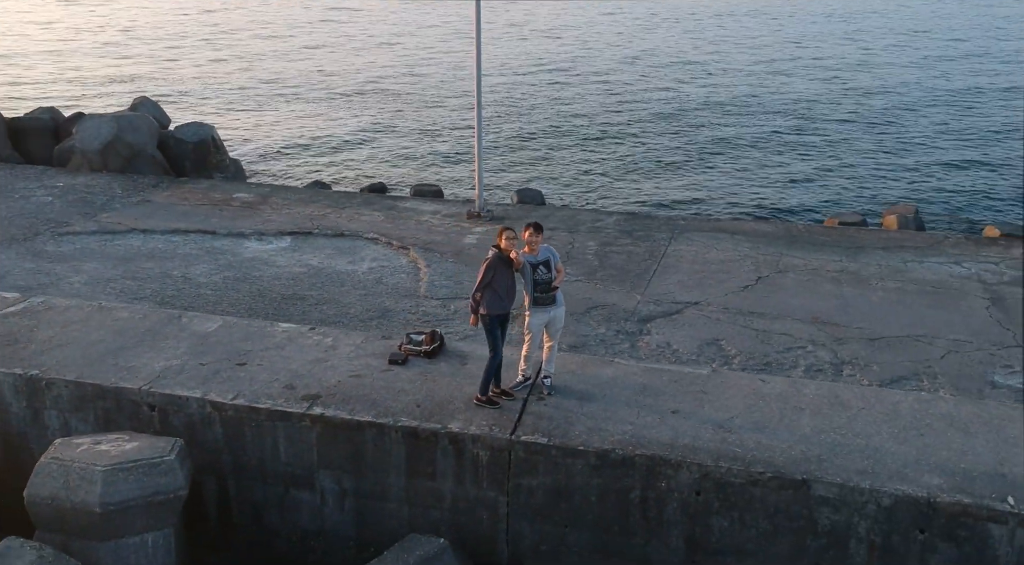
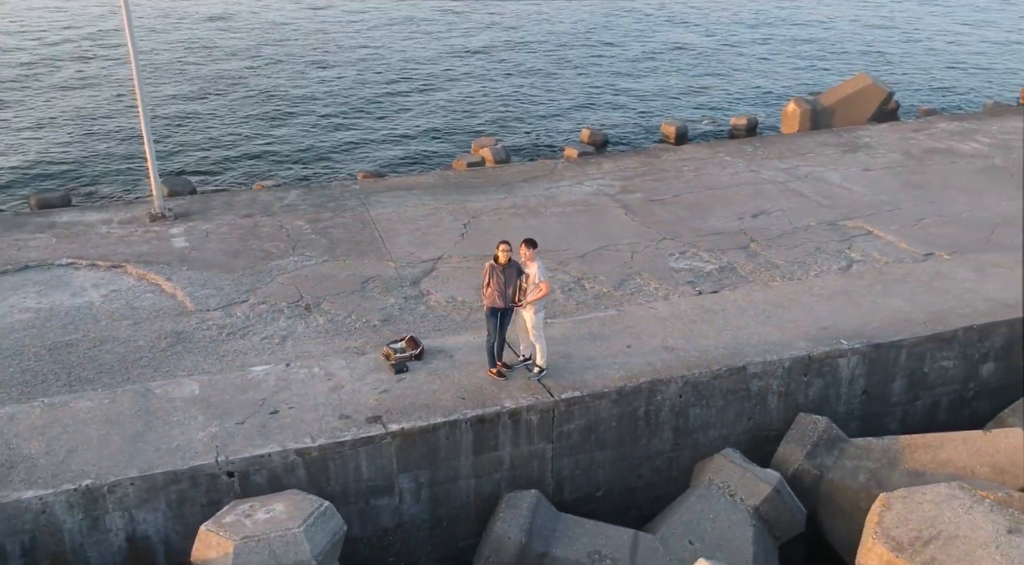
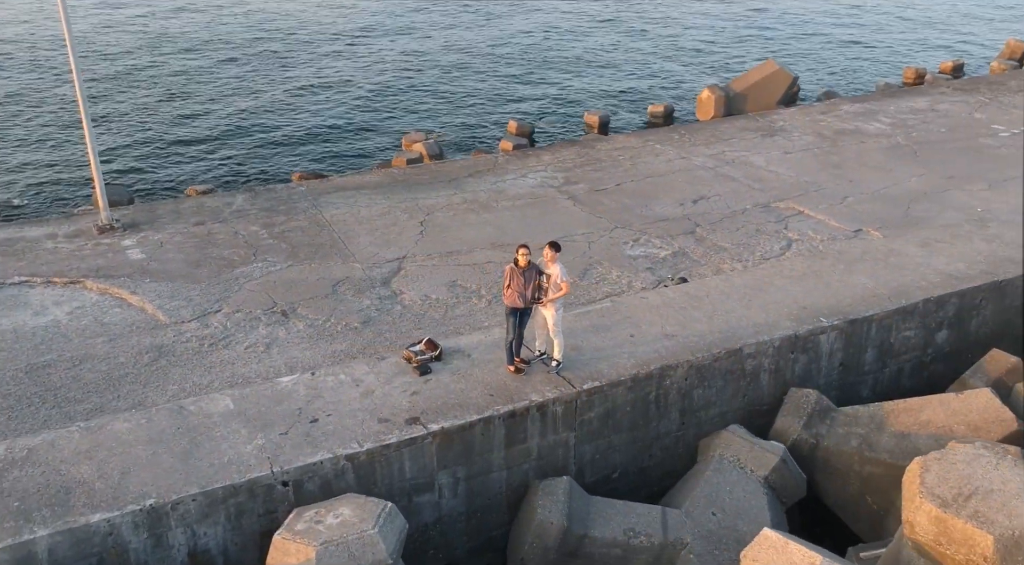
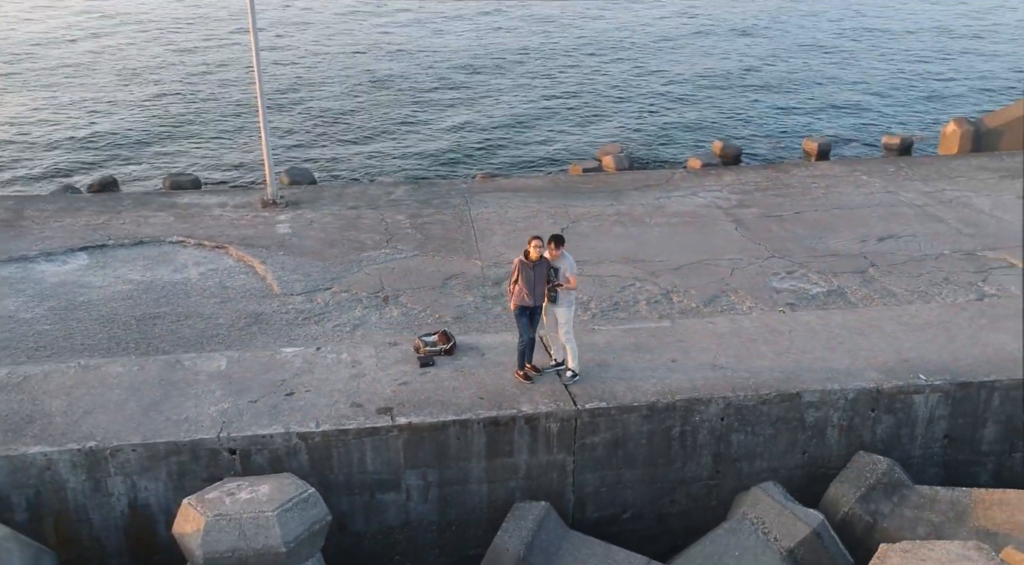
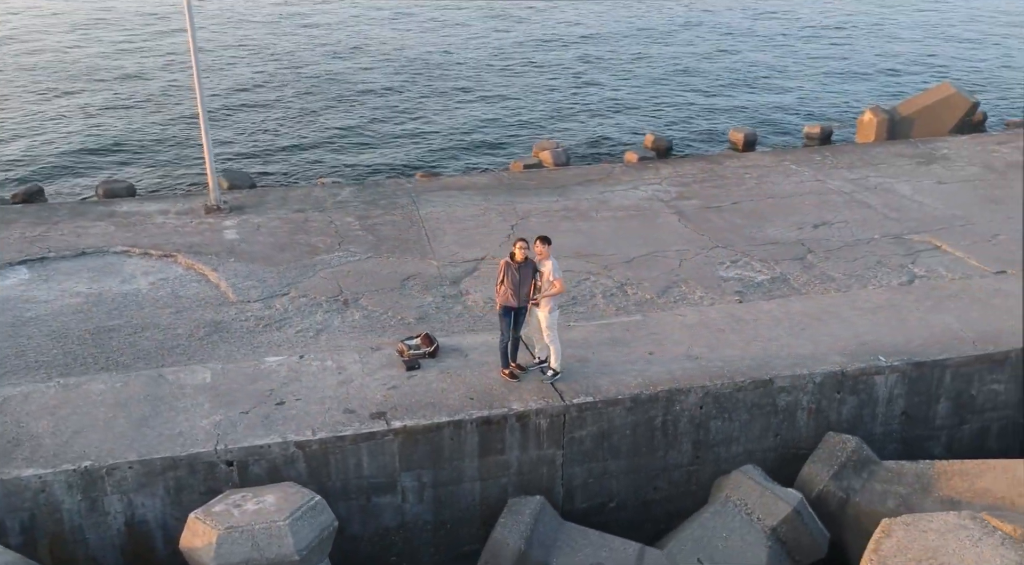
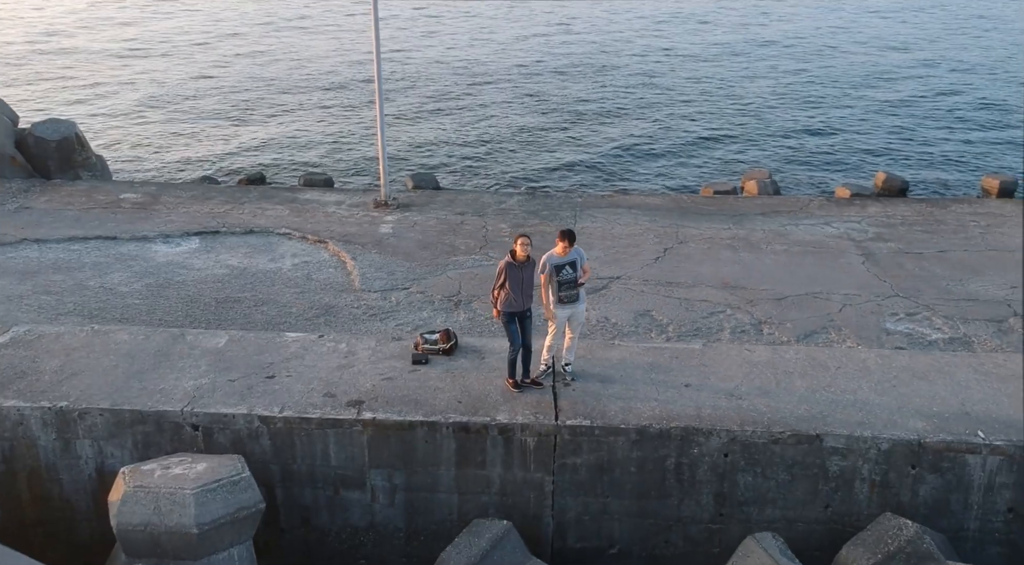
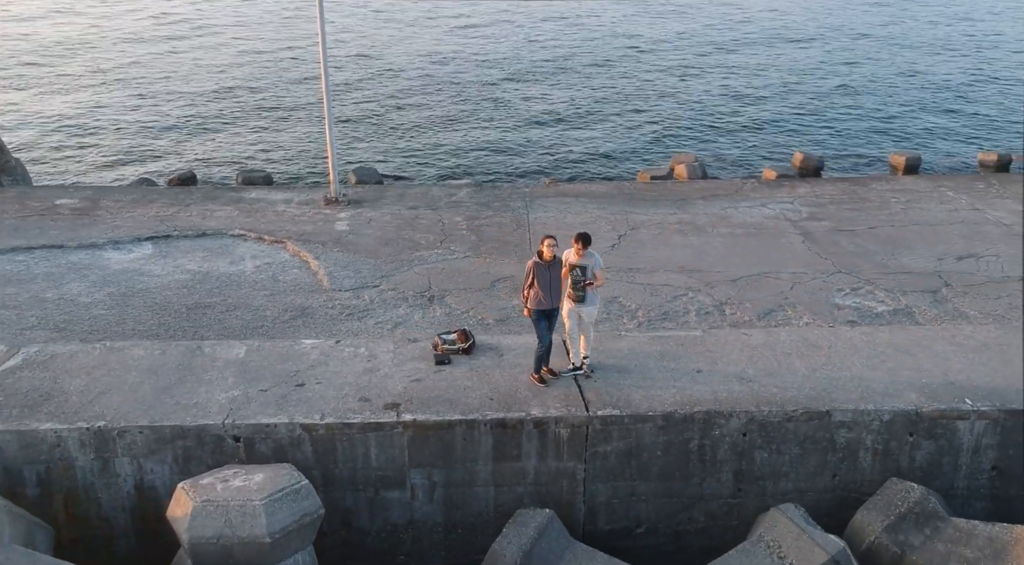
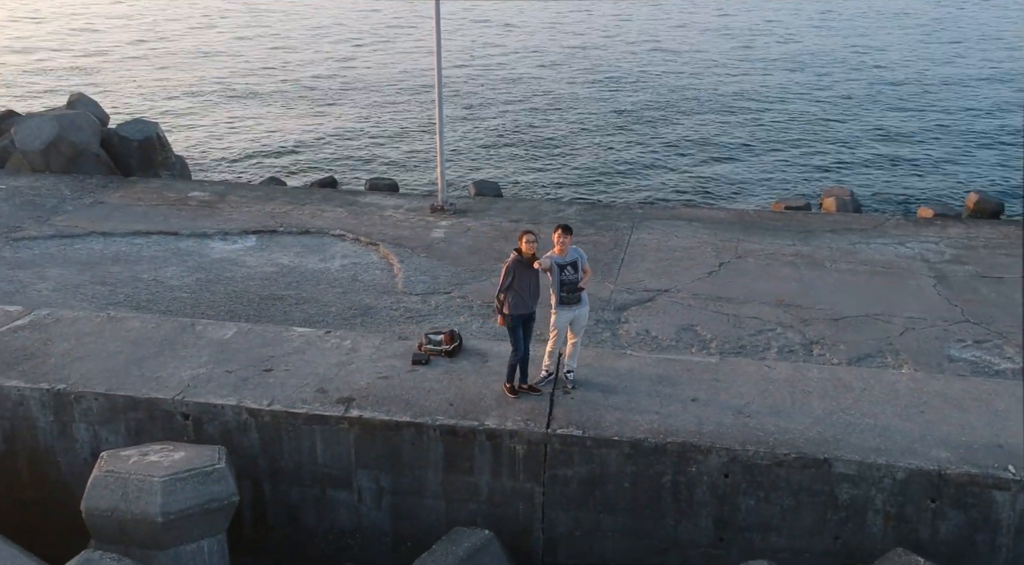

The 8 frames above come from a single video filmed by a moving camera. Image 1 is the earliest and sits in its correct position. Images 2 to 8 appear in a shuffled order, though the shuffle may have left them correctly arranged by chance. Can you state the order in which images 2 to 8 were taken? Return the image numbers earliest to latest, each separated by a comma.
8, 6, 7, 4, 5, 2, 3
